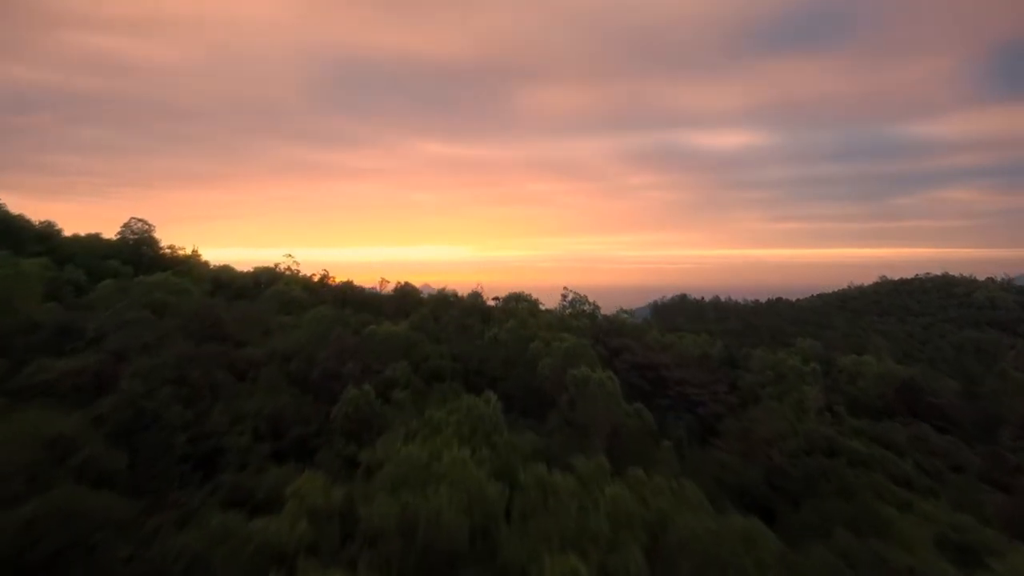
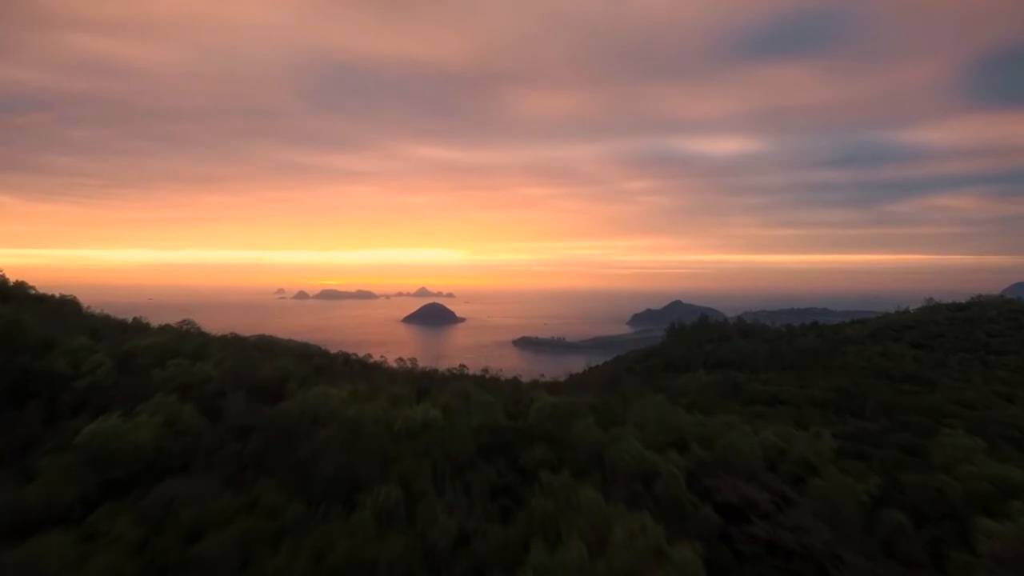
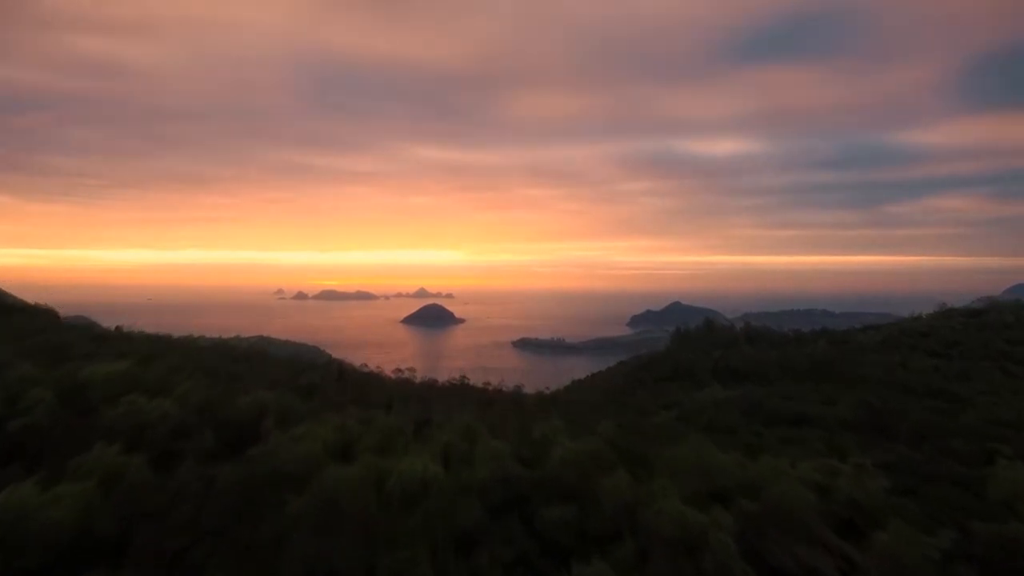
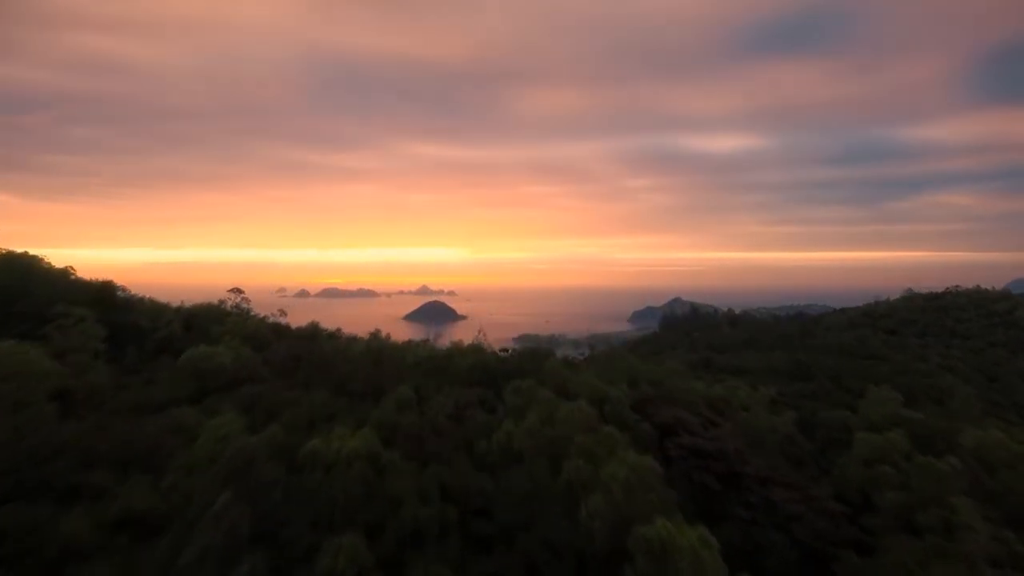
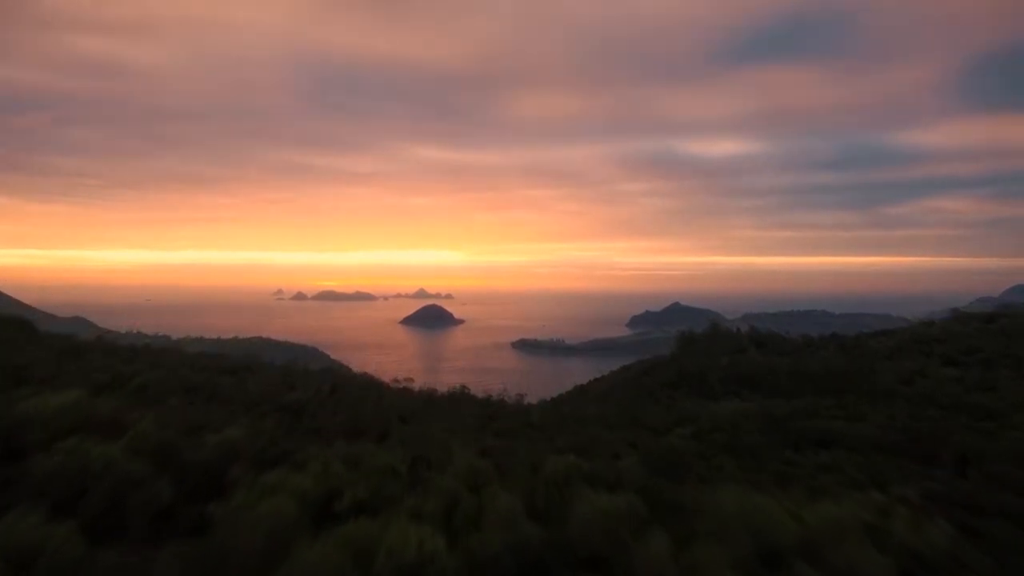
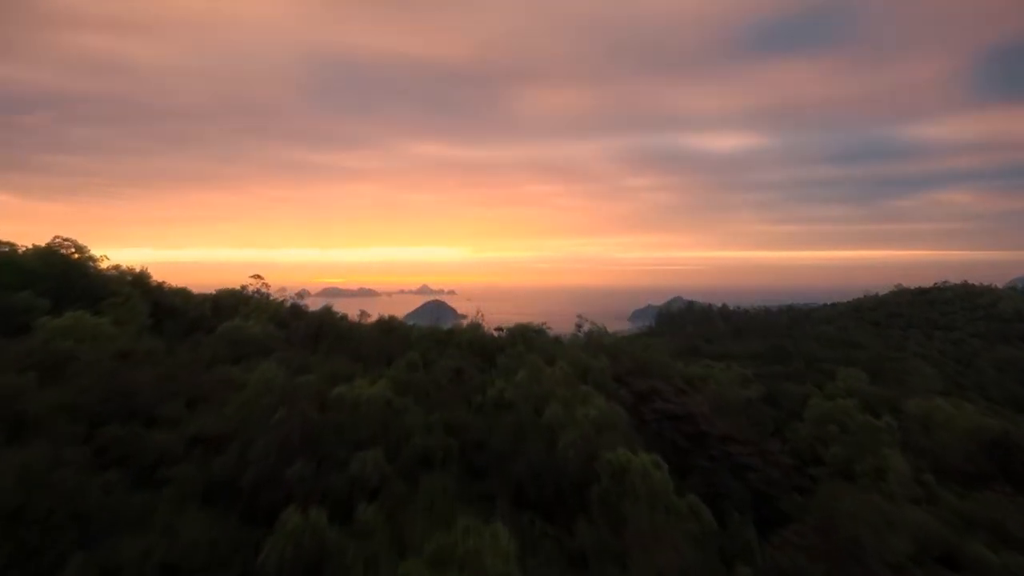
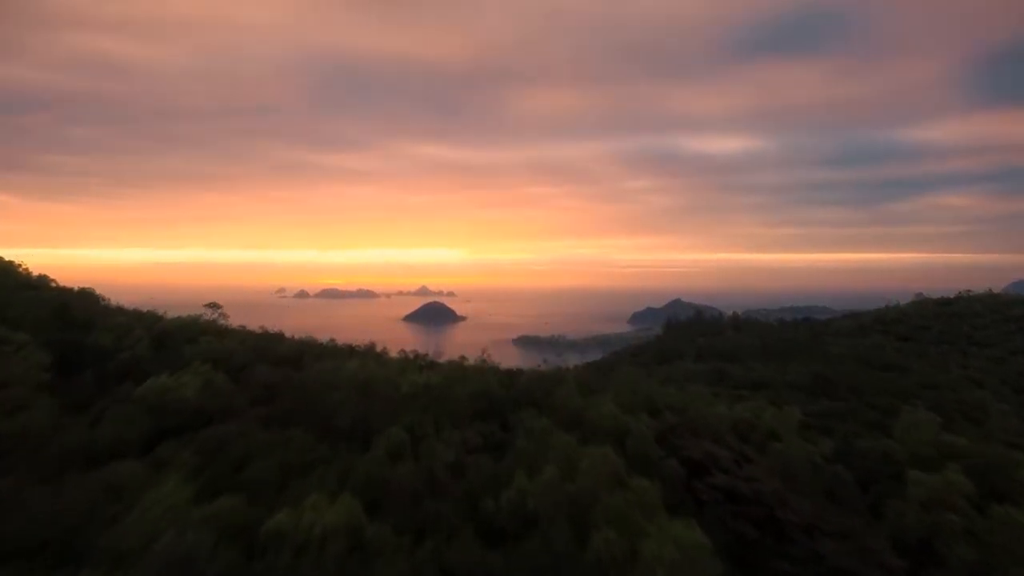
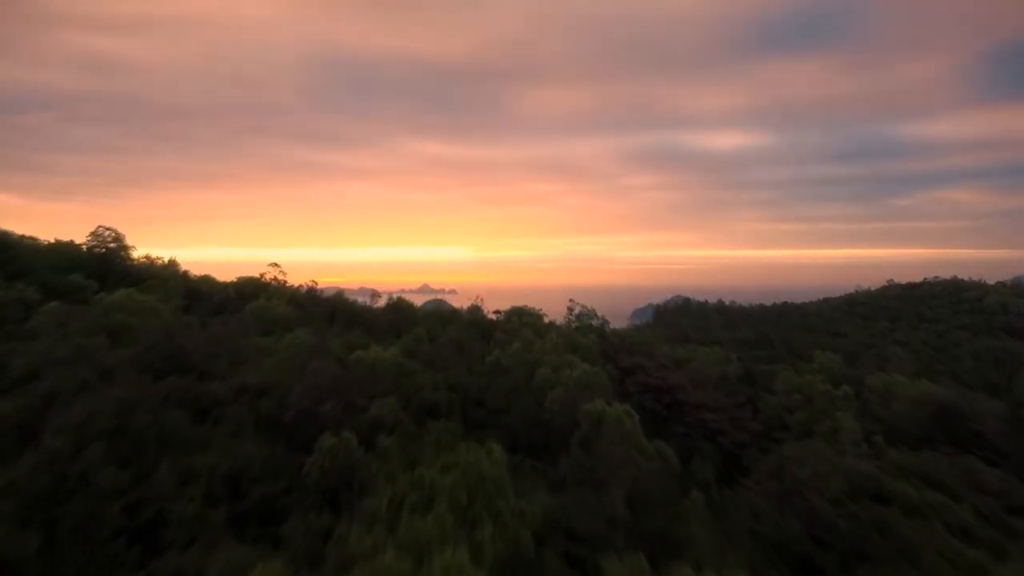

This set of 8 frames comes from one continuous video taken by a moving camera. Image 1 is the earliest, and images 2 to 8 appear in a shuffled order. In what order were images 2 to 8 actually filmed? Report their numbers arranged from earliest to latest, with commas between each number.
8, 6, 4, 7, 2, 3, 5
